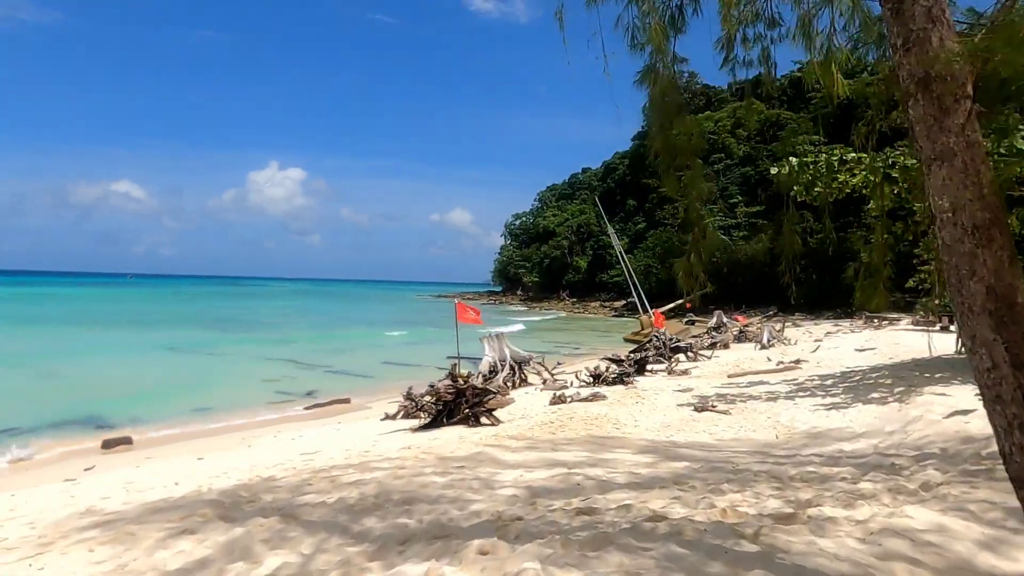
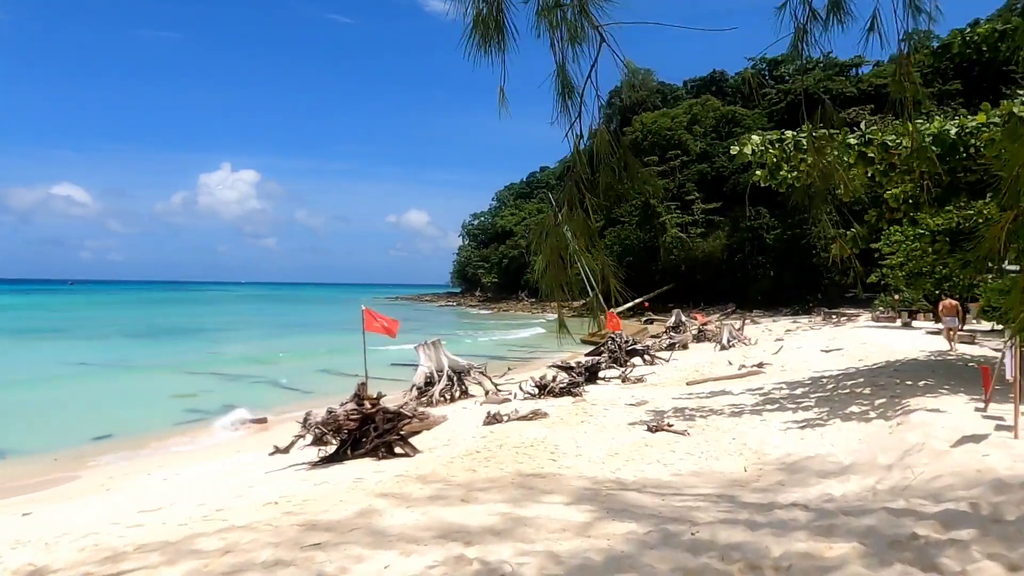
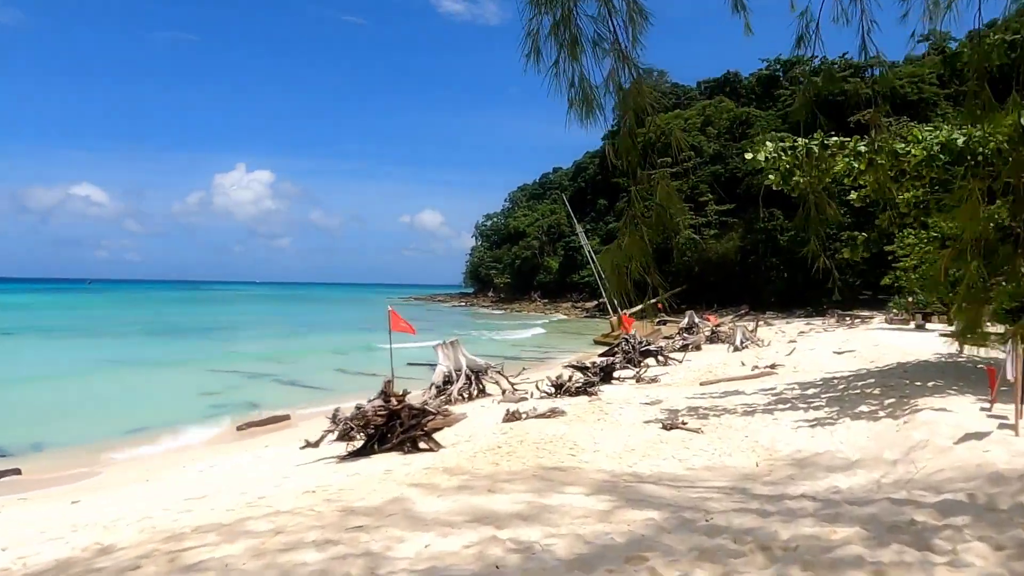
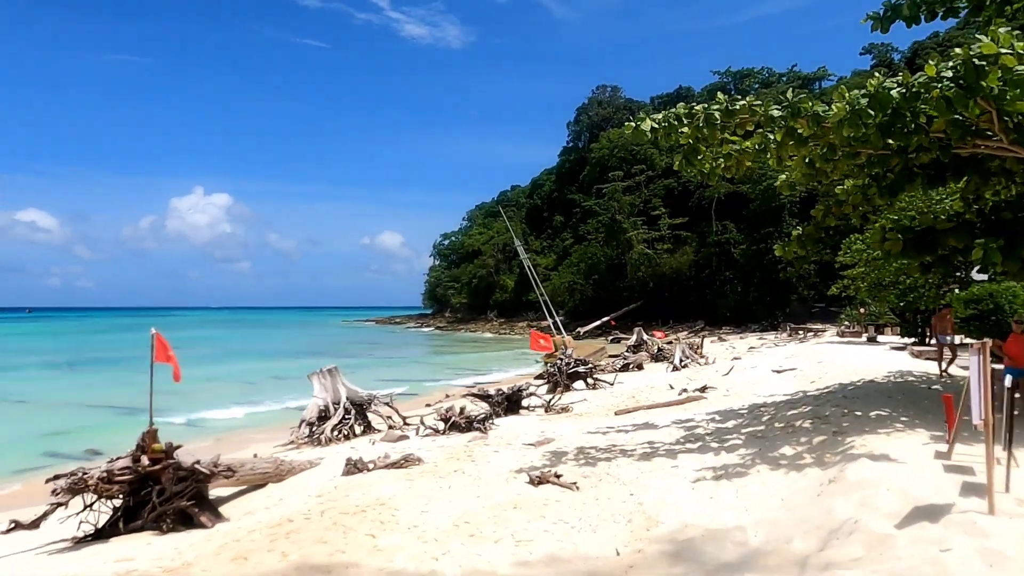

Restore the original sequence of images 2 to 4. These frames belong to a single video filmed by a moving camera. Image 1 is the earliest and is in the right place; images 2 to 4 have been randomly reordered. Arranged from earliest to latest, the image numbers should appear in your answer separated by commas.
3, 2, 4
